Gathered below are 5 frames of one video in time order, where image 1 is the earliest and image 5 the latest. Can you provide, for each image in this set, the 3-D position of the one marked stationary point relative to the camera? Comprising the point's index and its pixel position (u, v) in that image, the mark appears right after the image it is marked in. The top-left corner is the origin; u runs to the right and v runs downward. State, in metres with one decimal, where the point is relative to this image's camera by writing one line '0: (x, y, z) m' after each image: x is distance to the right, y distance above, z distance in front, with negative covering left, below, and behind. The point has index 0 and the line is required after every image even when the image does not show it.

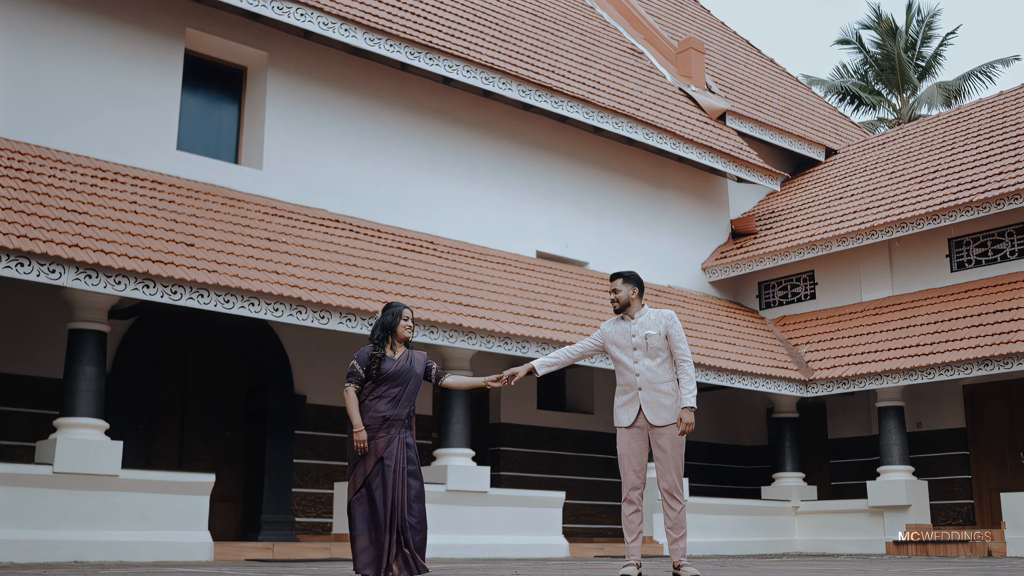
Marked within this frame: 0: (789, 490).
0: (+3.1, -2.3, +12.3) m
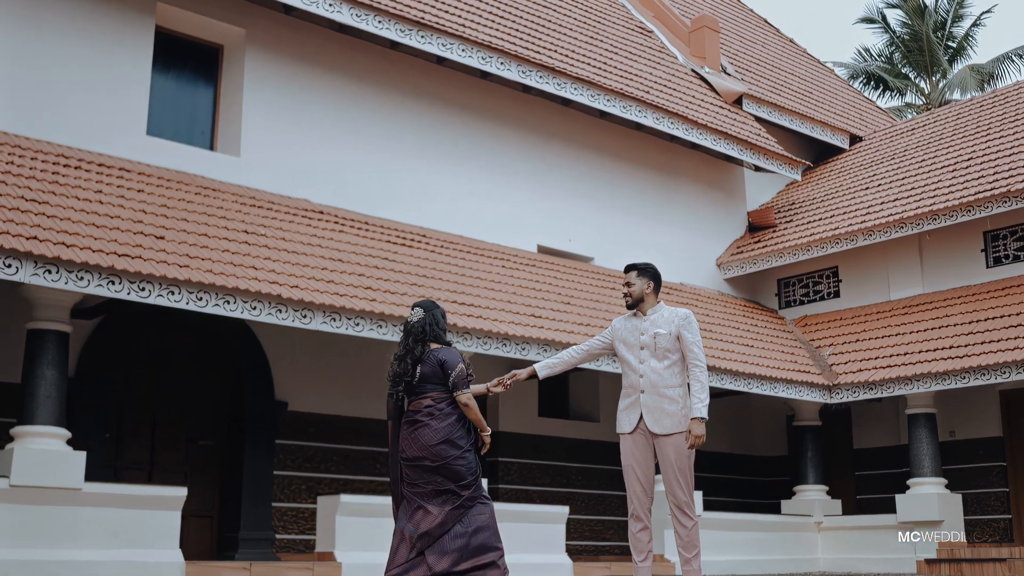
0: (+3.1, -2.2, +11.4) m
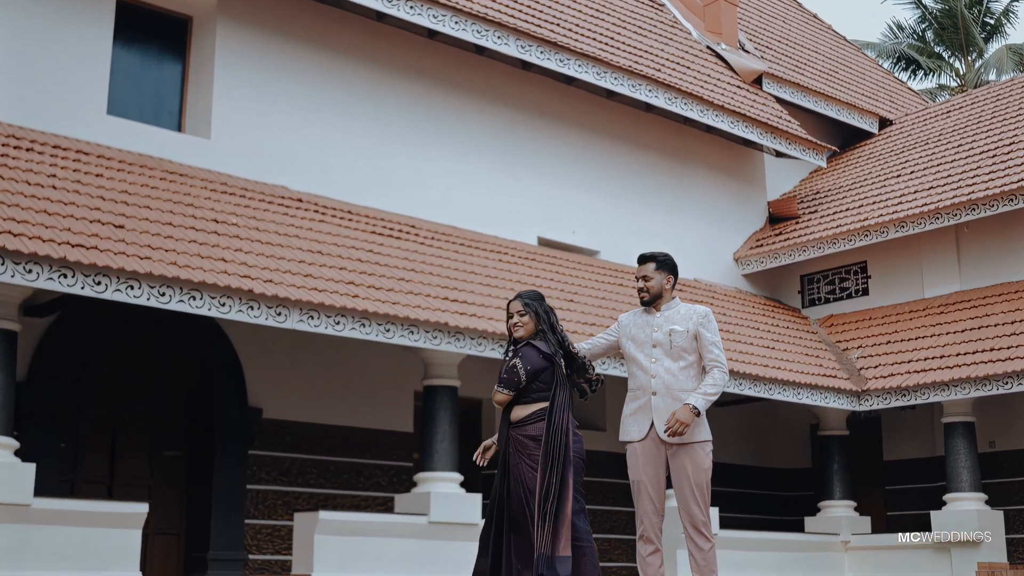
0: (+3.1, -2.2, +10.5) m
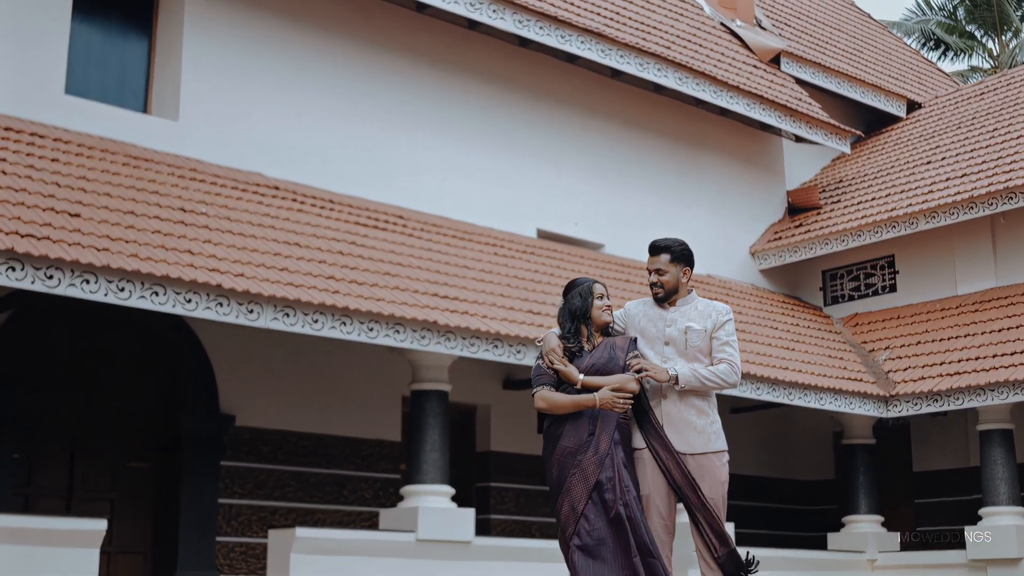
0: (+3.1, -2.2, +9.7) m
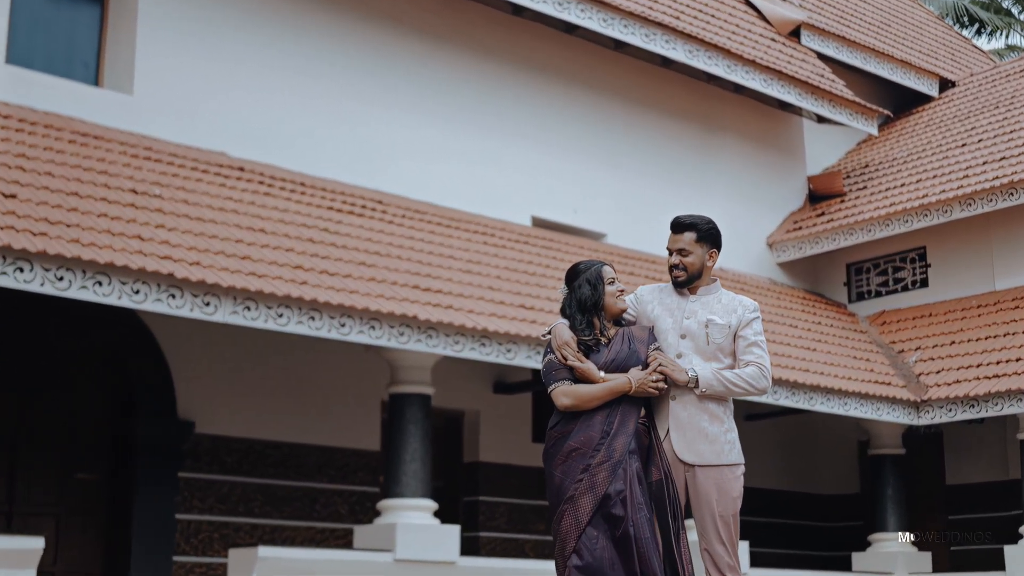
0: (+3.0, -2.1, +8.8) m
